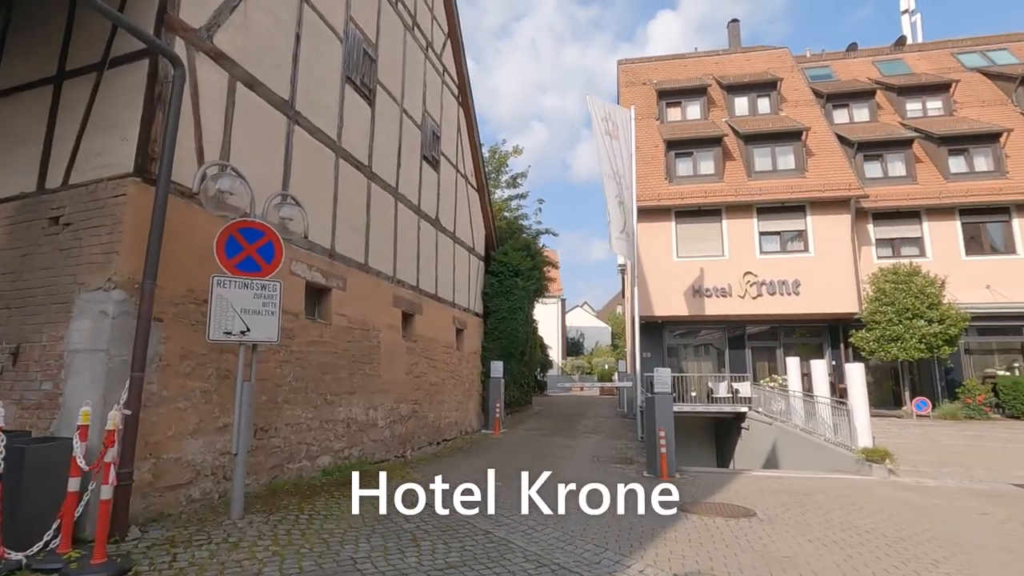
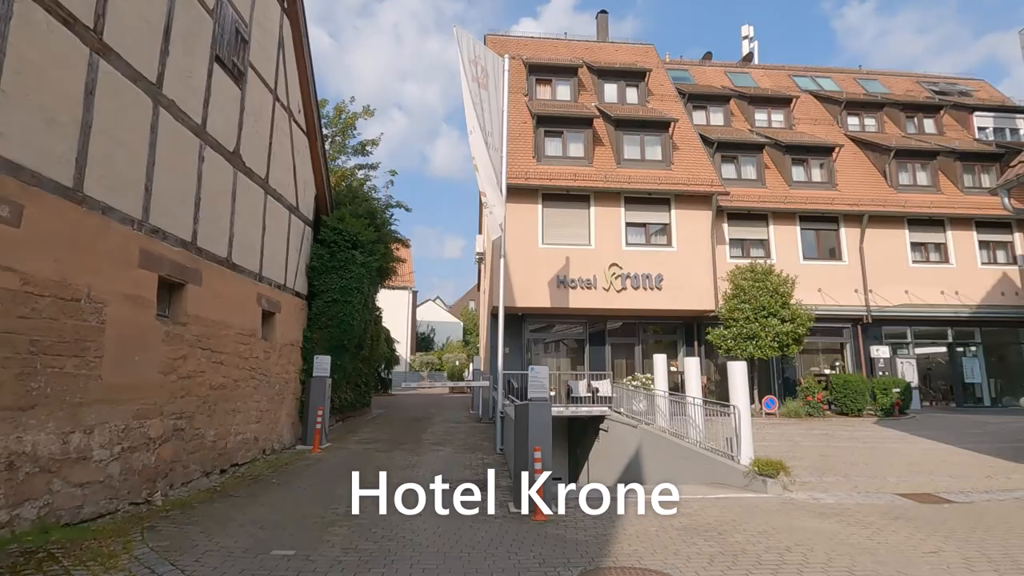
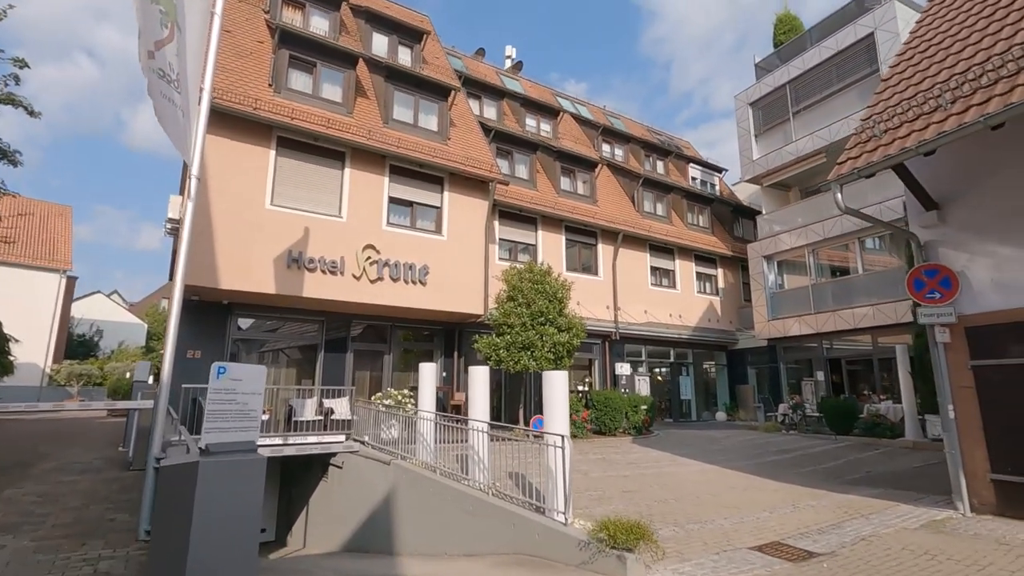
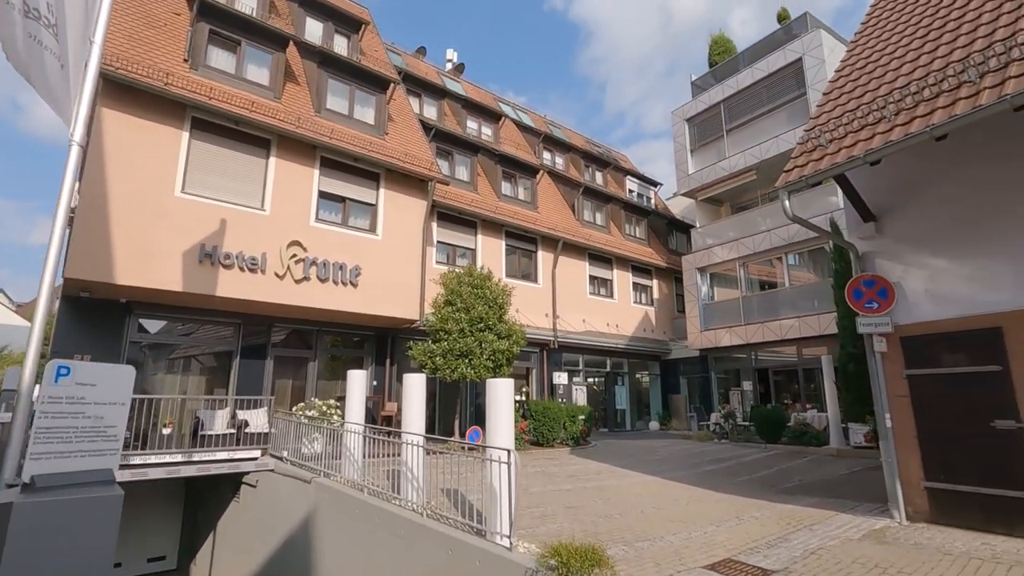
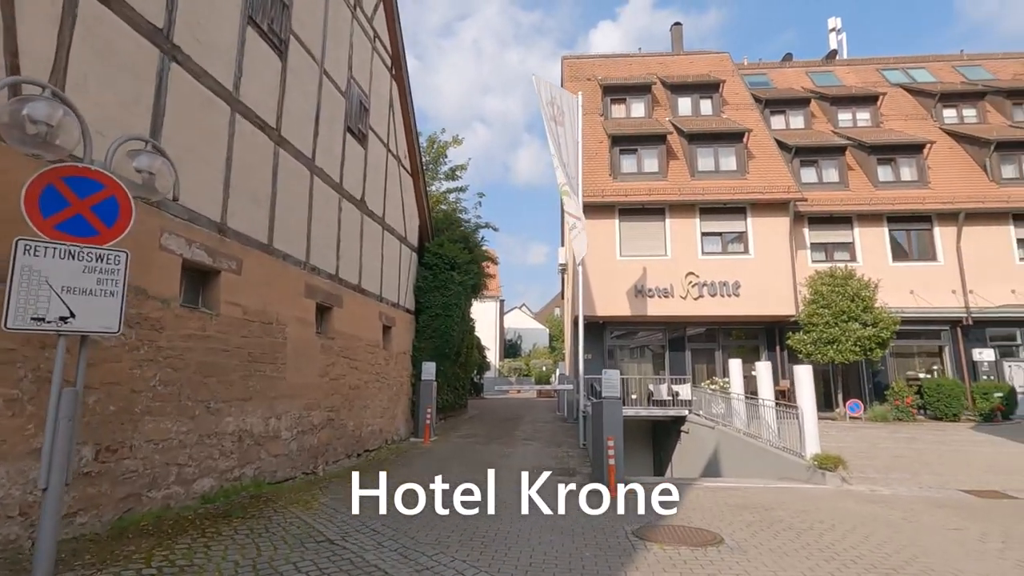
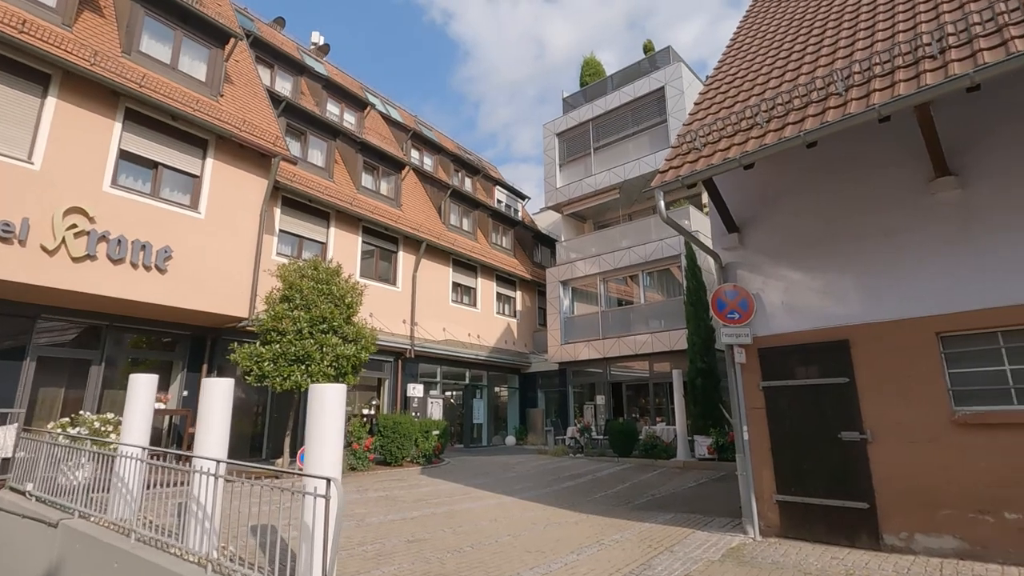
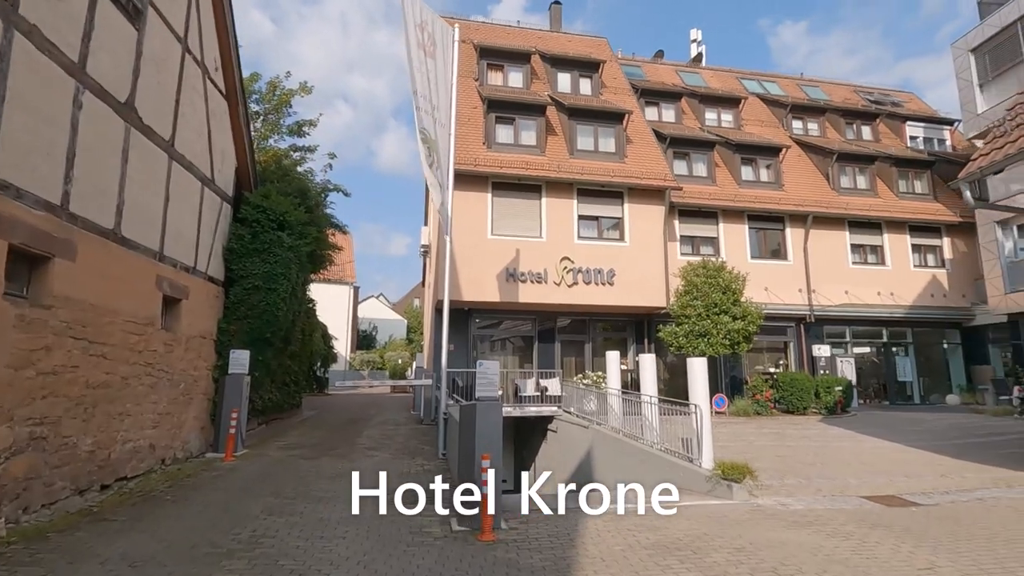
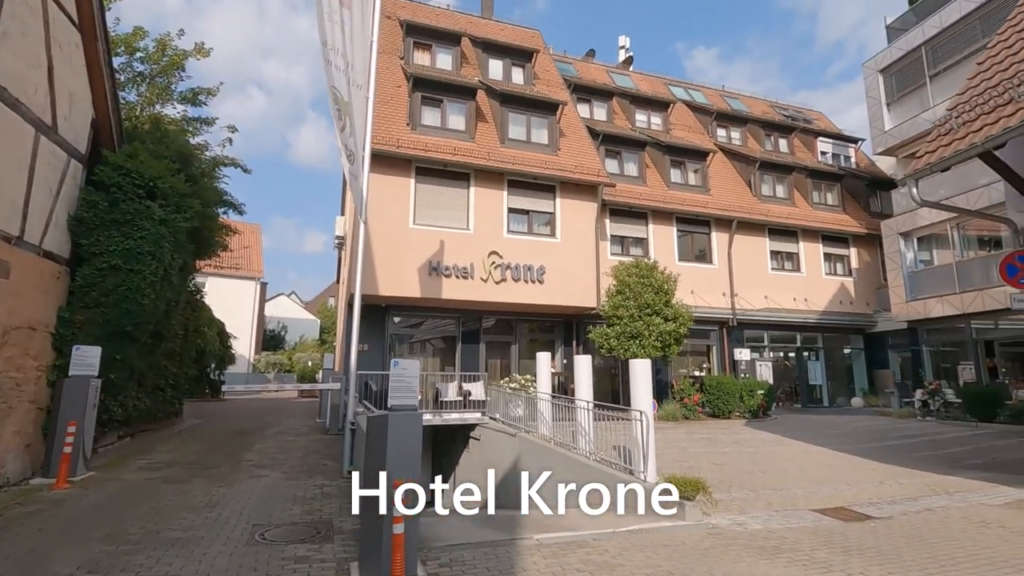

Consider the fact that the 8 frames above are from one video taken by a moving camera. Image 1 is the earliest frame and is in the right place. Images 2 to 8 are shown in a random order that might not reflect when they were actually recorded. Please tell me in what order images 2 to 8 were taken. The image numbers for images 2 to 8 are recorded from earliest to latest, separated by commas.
5, 2, 7, 8, 3, 4, 6
